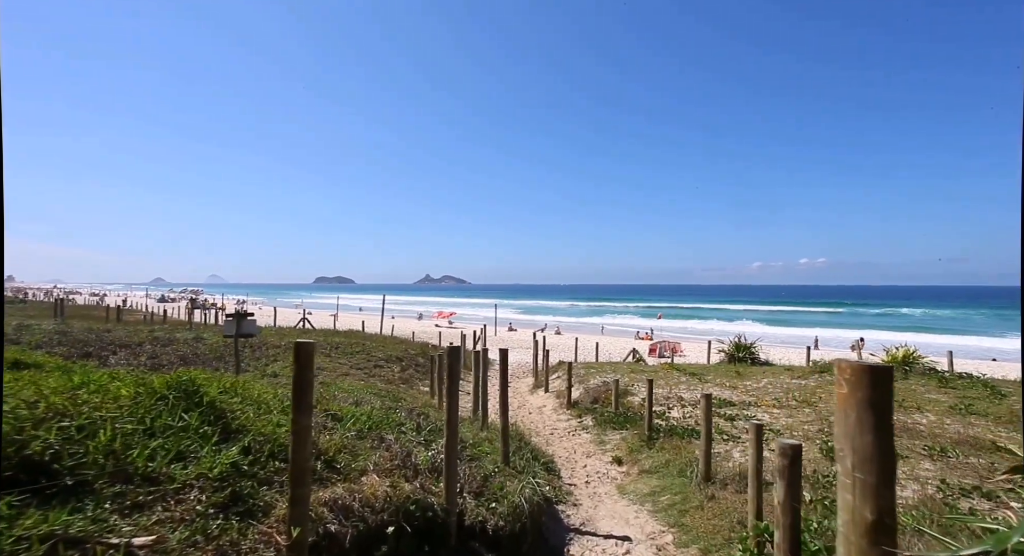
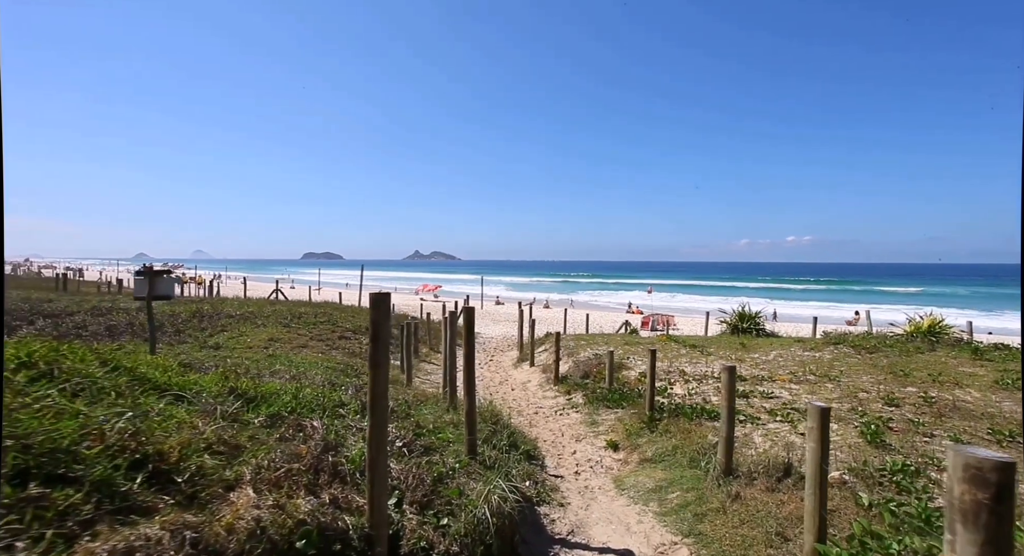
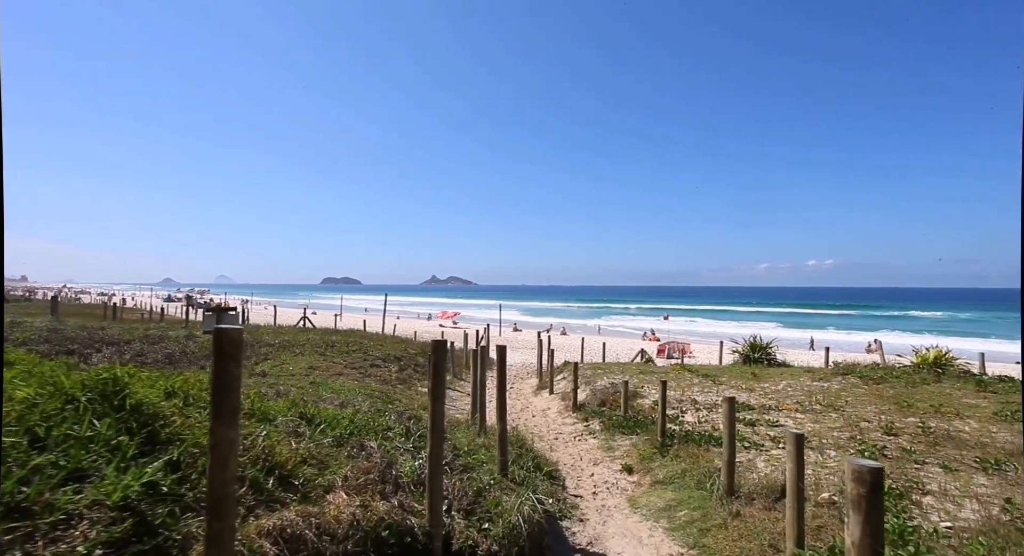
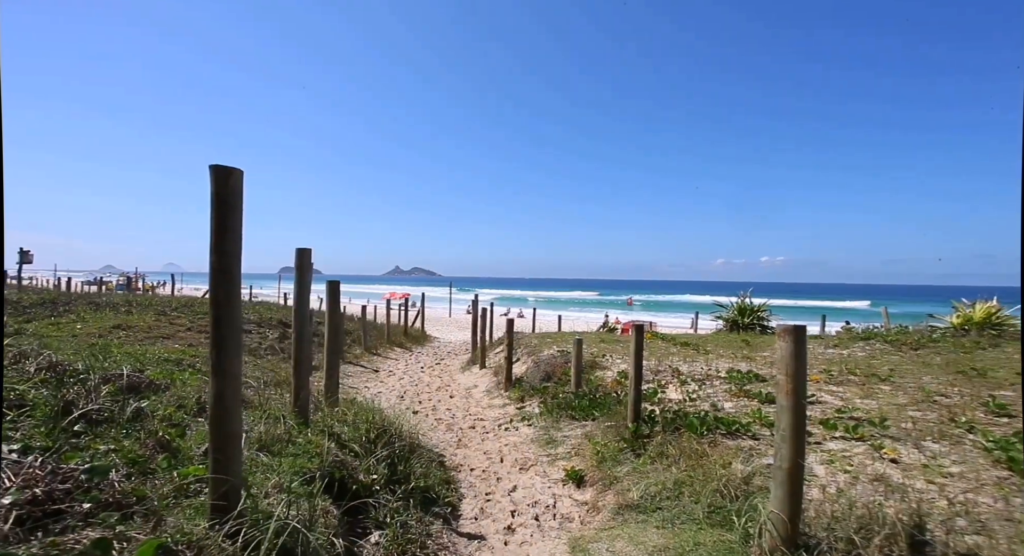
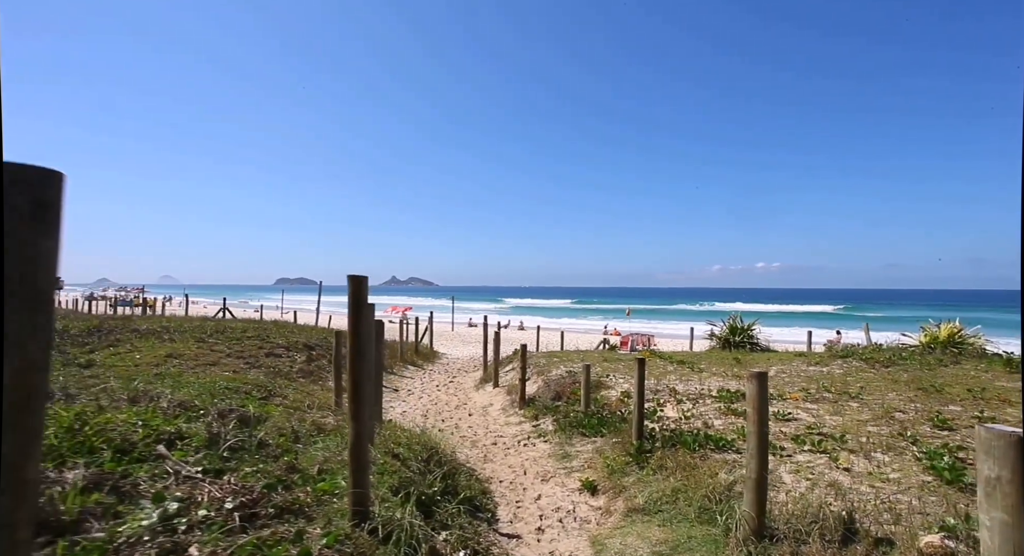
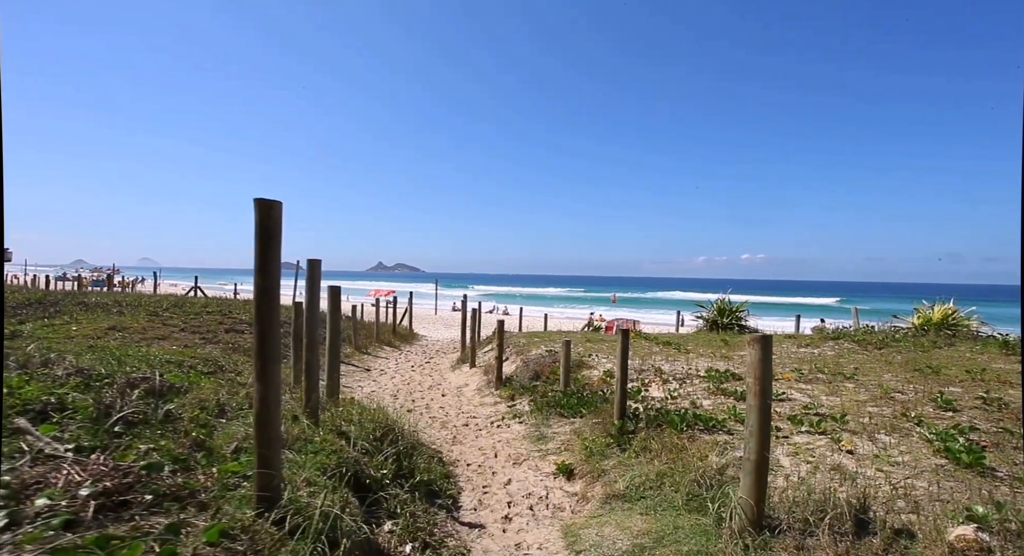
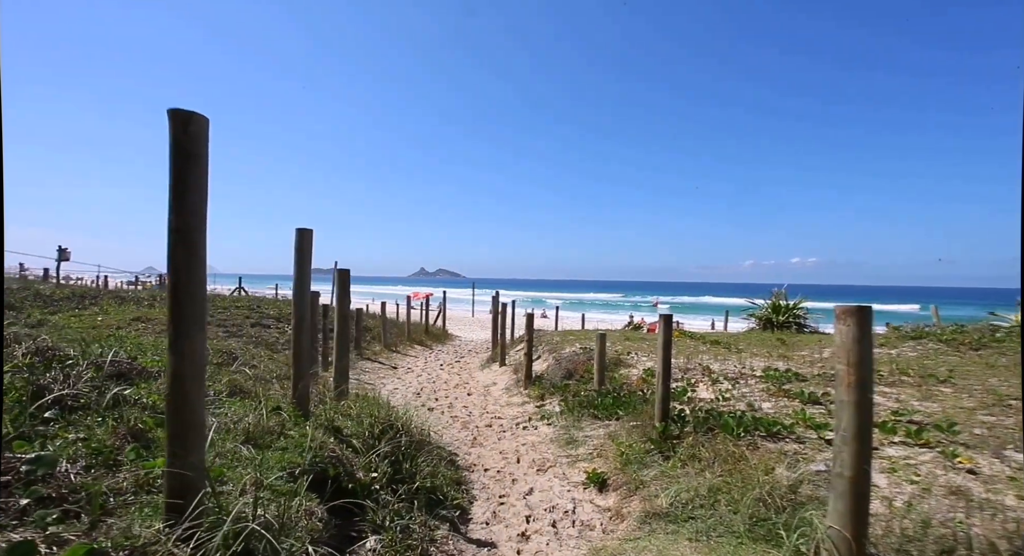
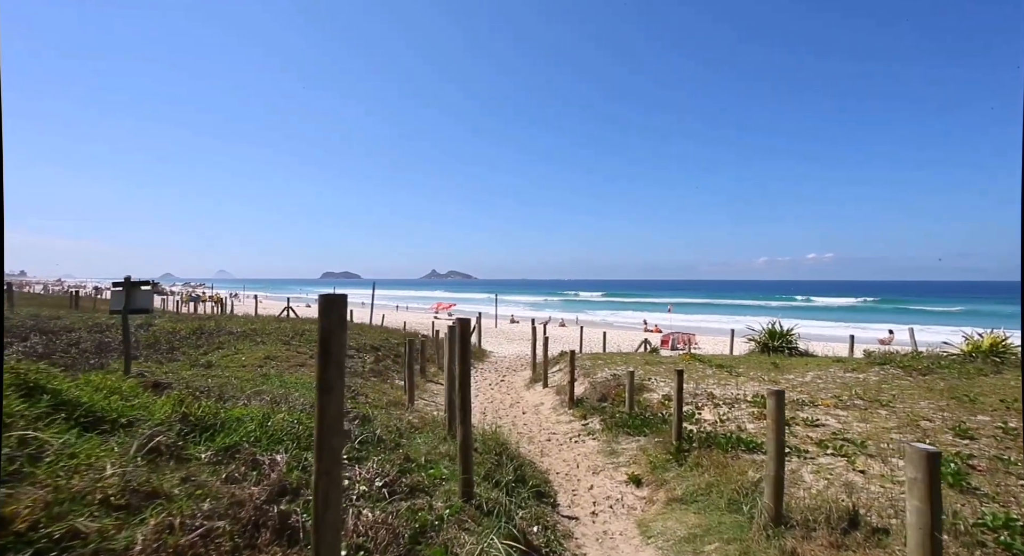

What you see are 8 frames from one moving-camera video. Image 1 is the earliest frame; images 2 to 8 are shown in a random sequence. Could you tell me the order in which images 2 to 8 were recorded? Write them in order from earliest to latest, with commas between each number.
3, 2, 8, 5, 6, 4, 7
